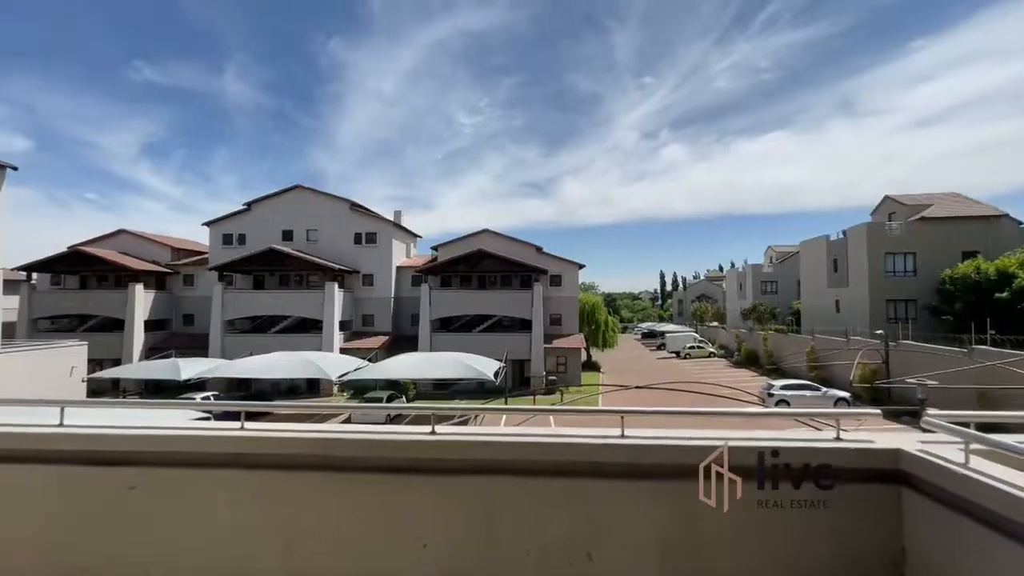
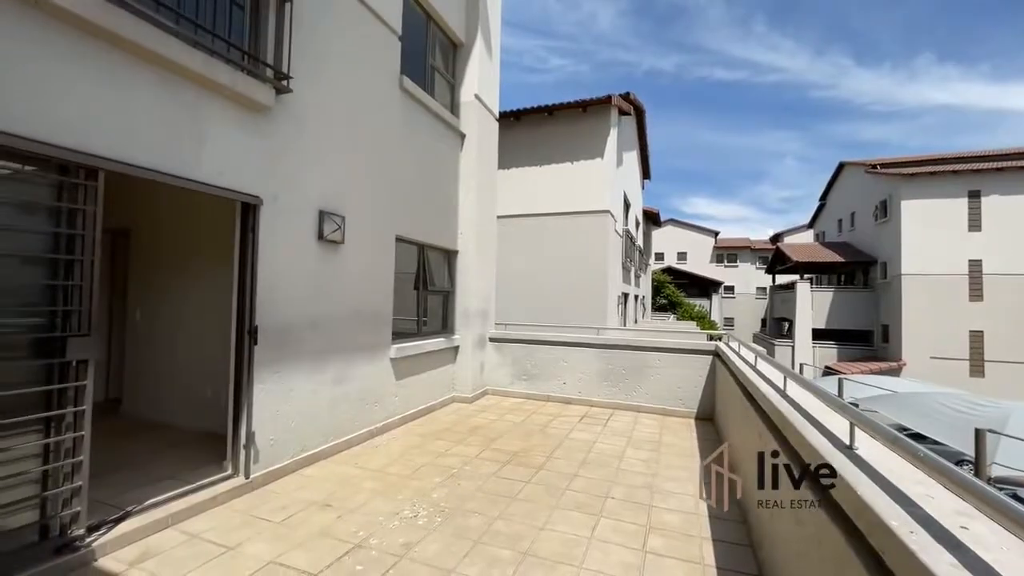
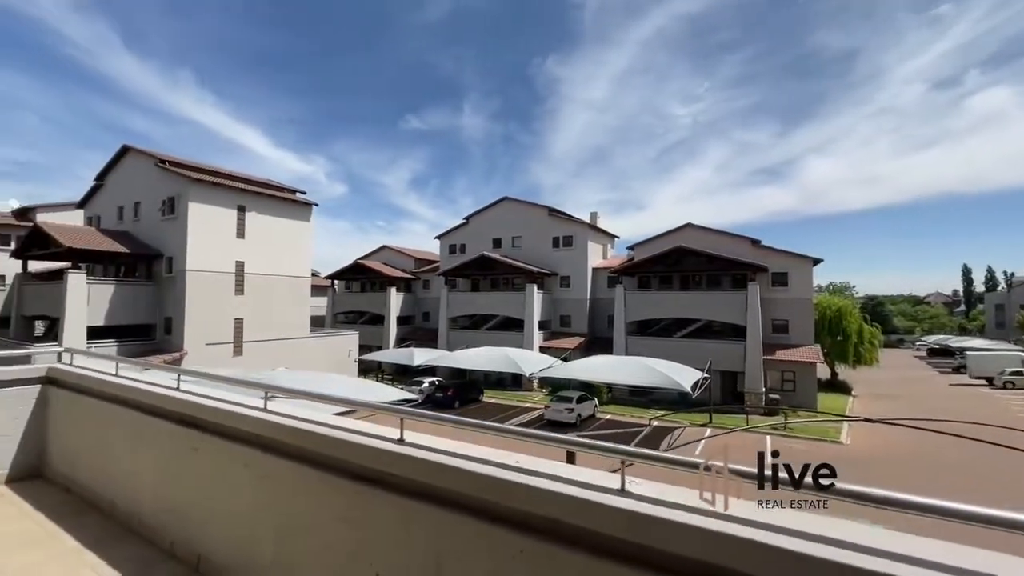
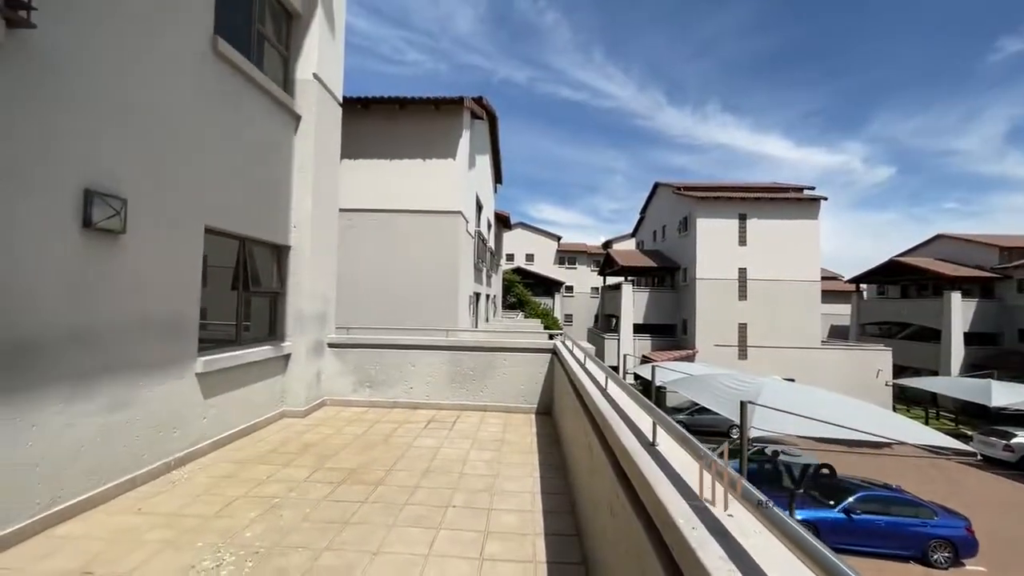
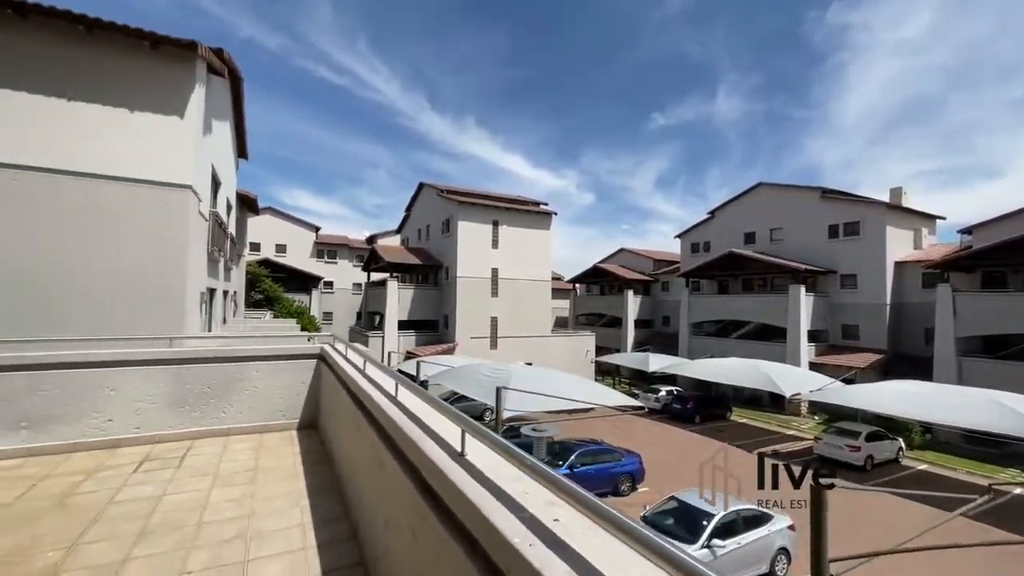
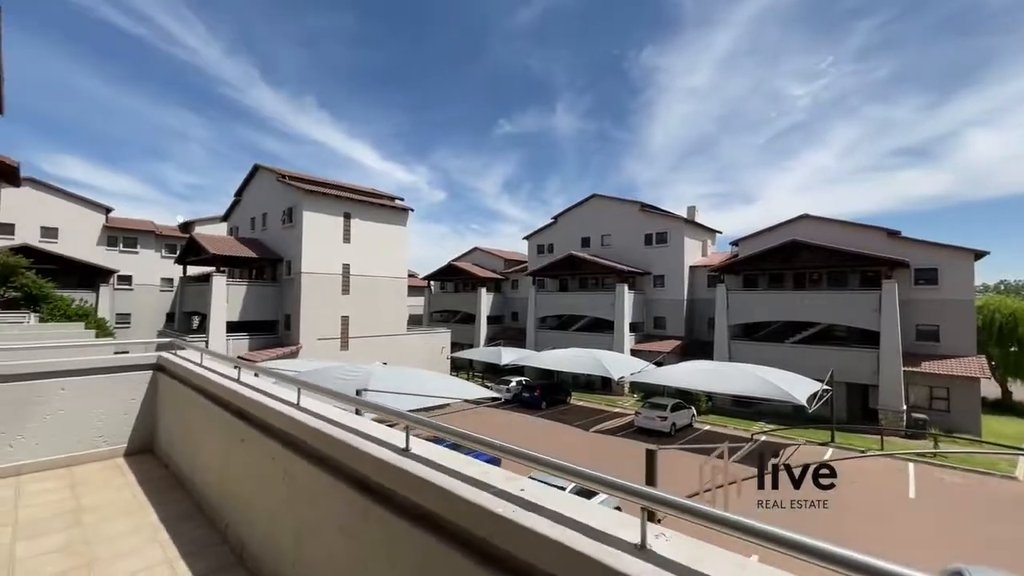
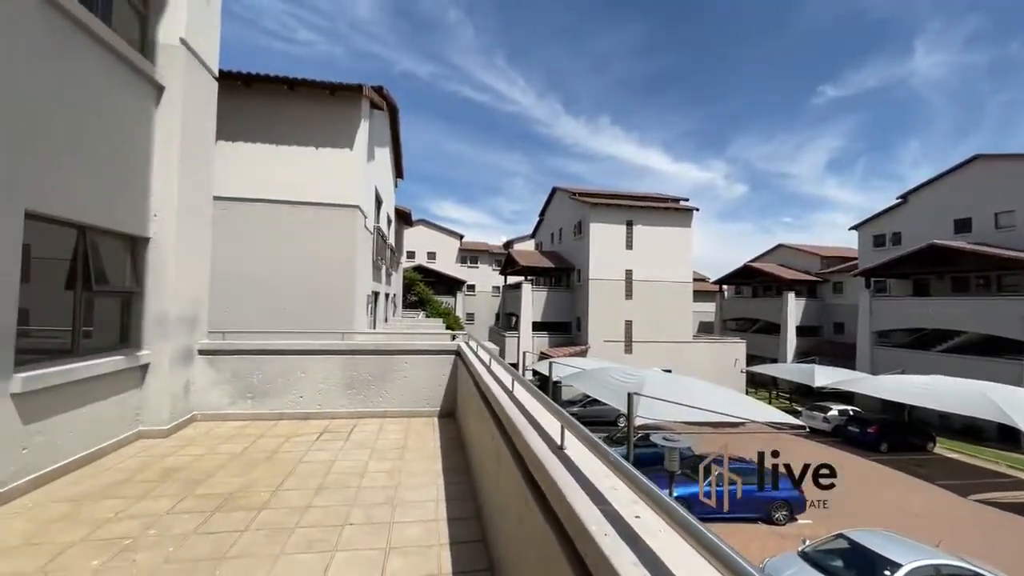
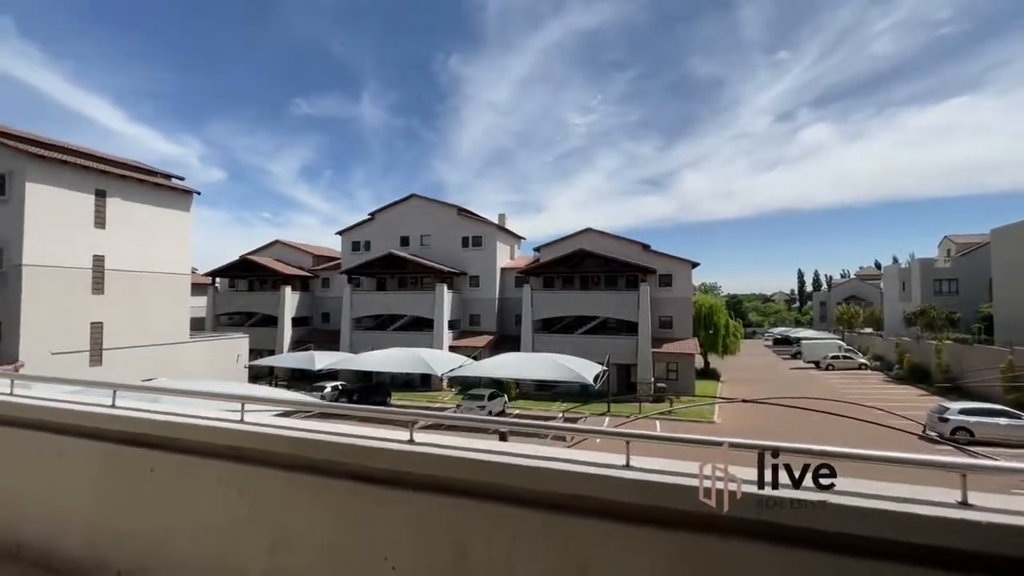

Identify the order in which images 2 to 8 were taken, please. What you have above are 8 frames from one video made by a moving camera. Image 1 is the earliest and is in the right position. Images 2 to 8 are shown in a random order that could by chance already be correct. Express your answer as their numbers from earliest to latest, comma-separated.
8, 3, 6, 5, 7, 4, 2
